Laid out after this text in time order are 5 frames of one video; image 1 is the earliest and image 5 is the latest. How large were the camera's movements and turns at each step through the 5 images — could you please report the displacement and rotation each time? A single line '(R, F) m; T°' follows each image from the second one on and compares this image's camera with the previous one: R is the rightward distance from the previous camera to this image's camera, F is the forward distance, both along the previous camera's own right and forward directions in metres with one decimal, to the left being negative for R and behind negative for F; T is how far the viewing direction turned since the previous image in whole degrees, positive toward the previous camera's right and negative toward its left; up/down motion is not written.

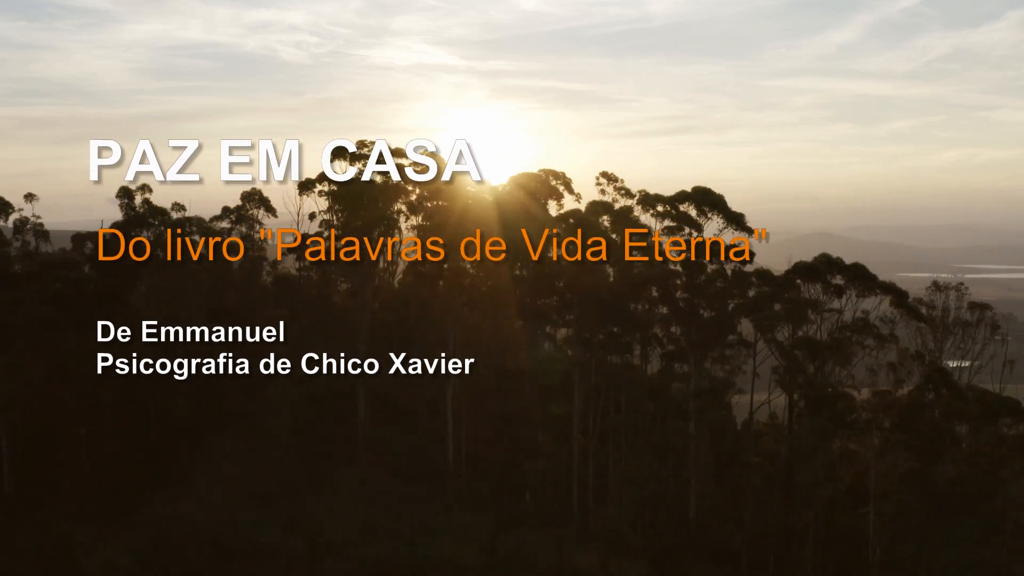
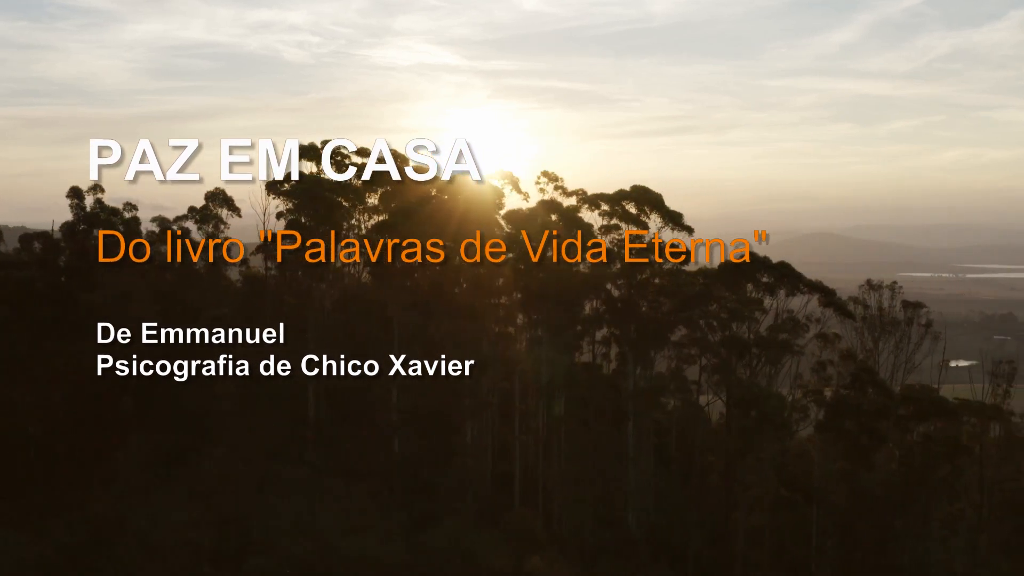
(+2.0, +0.1) m; 0°
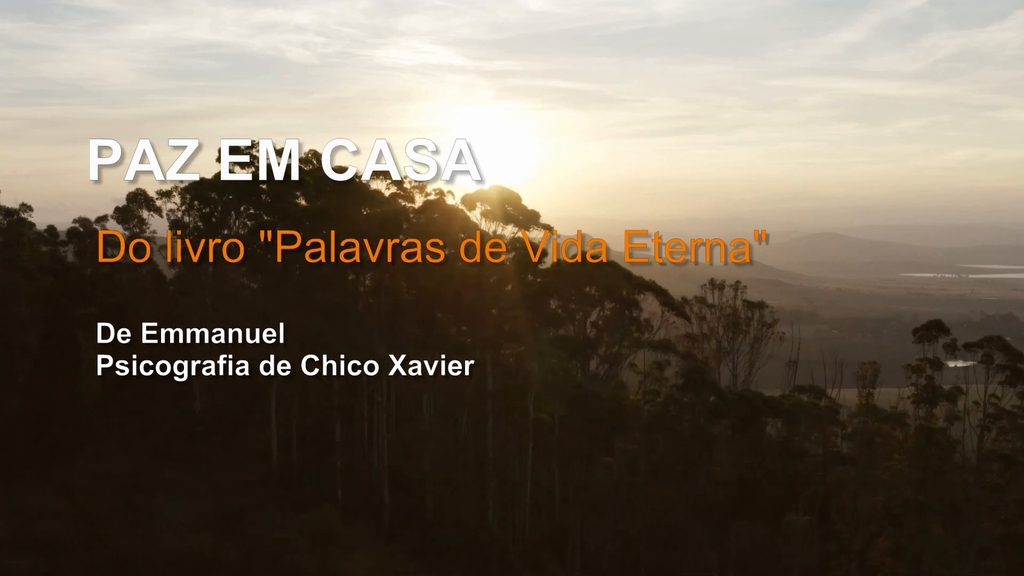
(+4.5, 0.0) m; 0°
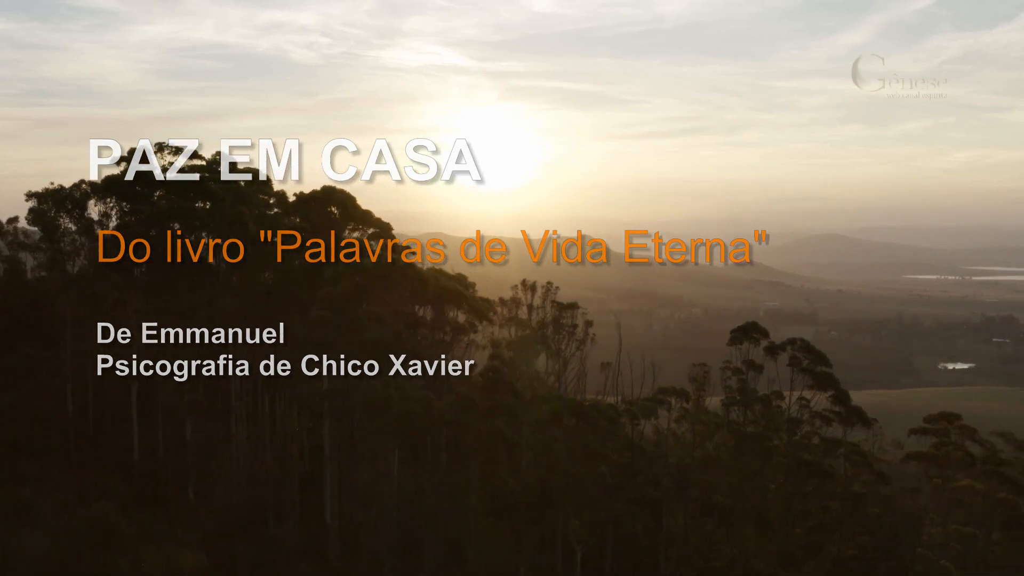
(-1.8, +0.9) m; 0°
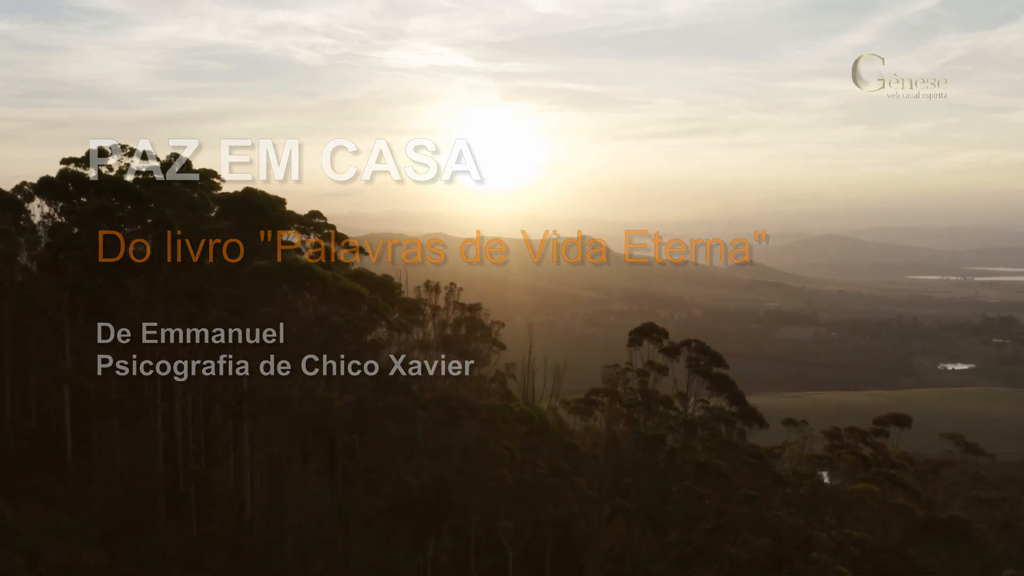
(+3.4, +0.5) m; 0°
